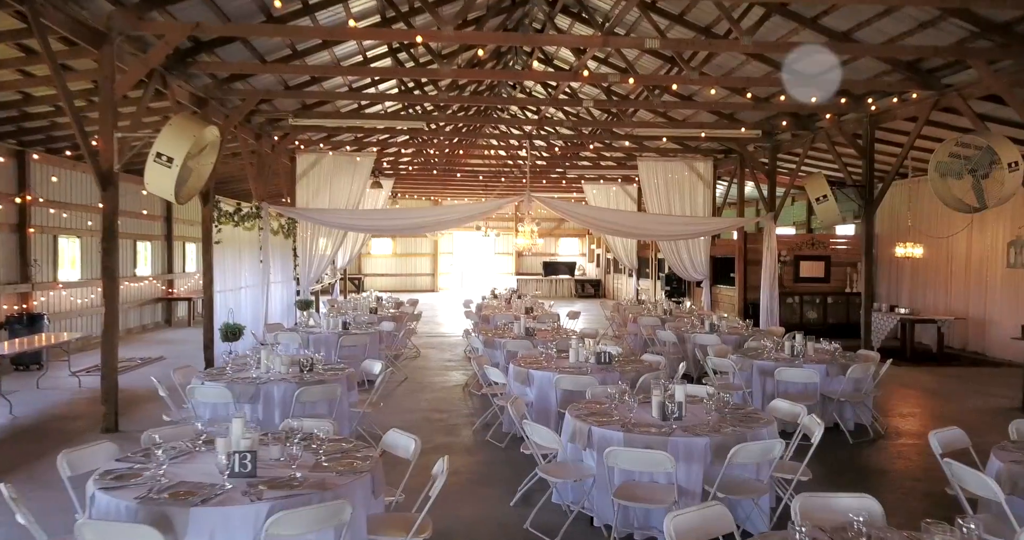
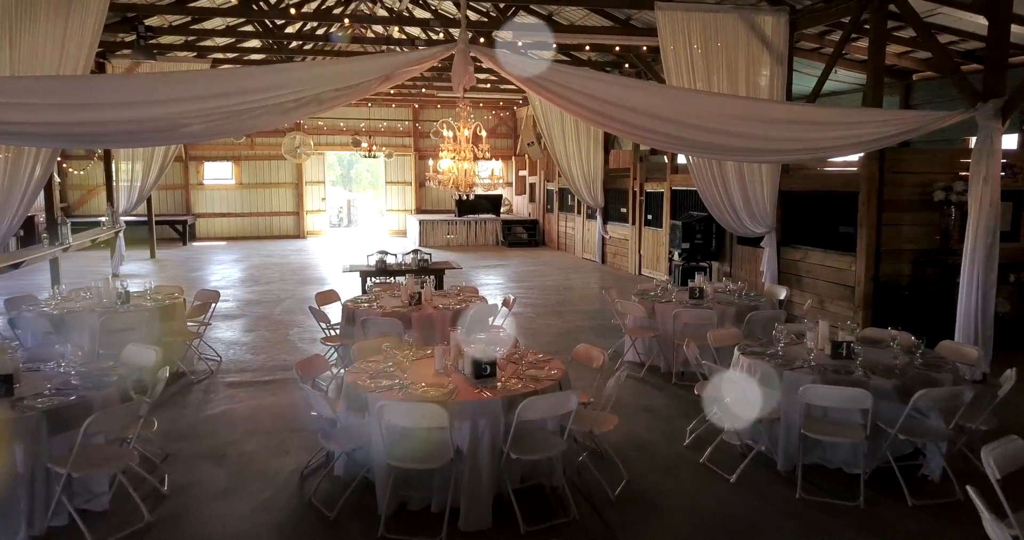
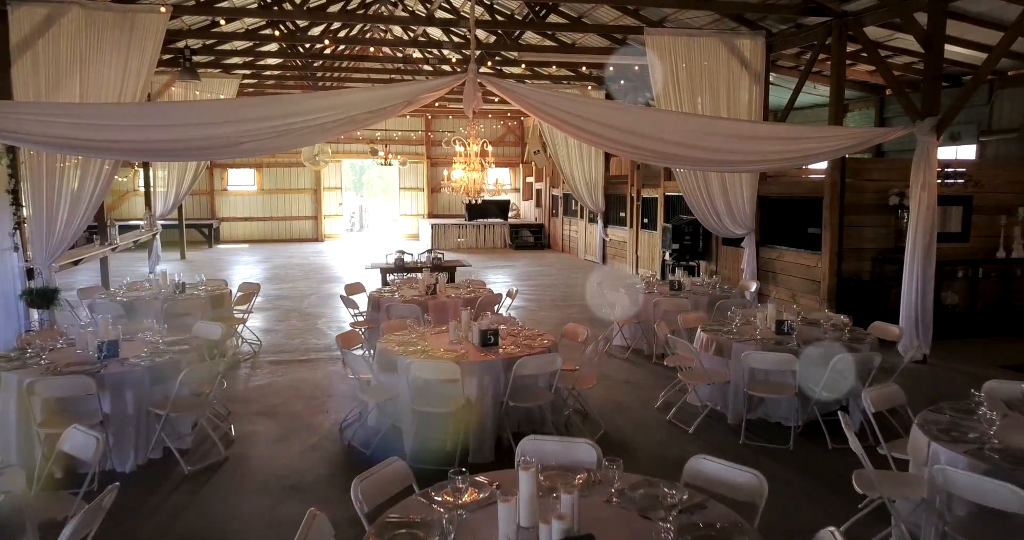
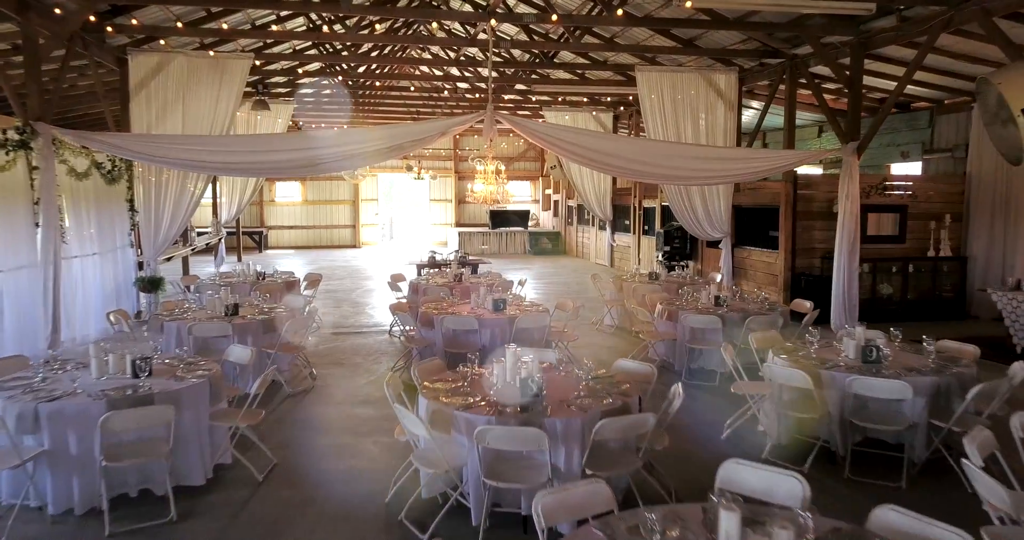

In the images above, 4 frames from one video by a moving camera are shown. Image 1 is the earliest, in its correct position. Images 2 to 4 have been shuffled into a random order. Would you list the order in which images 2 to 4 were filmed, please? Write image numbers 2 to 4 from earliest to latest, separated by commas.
4, 3, 2
